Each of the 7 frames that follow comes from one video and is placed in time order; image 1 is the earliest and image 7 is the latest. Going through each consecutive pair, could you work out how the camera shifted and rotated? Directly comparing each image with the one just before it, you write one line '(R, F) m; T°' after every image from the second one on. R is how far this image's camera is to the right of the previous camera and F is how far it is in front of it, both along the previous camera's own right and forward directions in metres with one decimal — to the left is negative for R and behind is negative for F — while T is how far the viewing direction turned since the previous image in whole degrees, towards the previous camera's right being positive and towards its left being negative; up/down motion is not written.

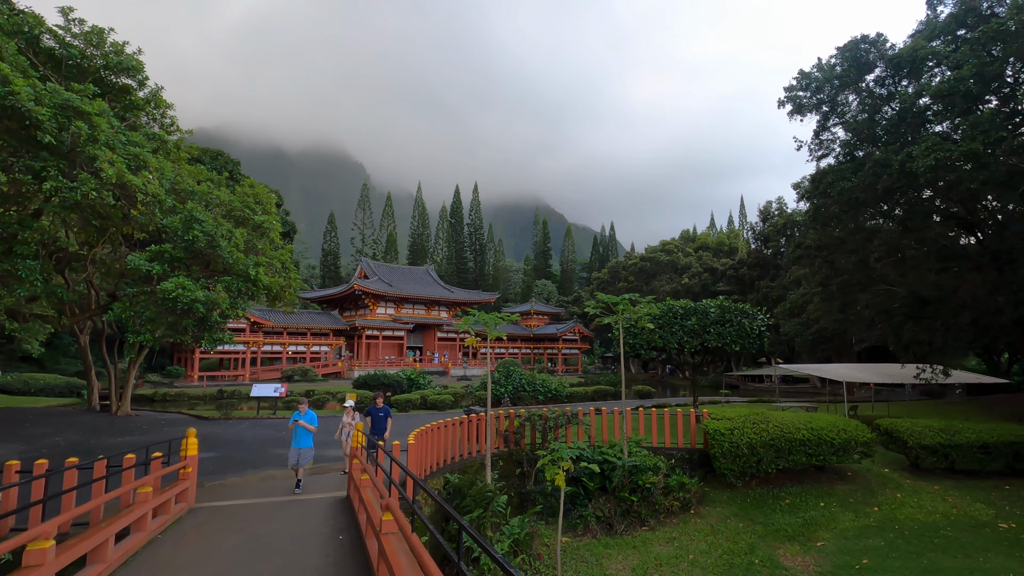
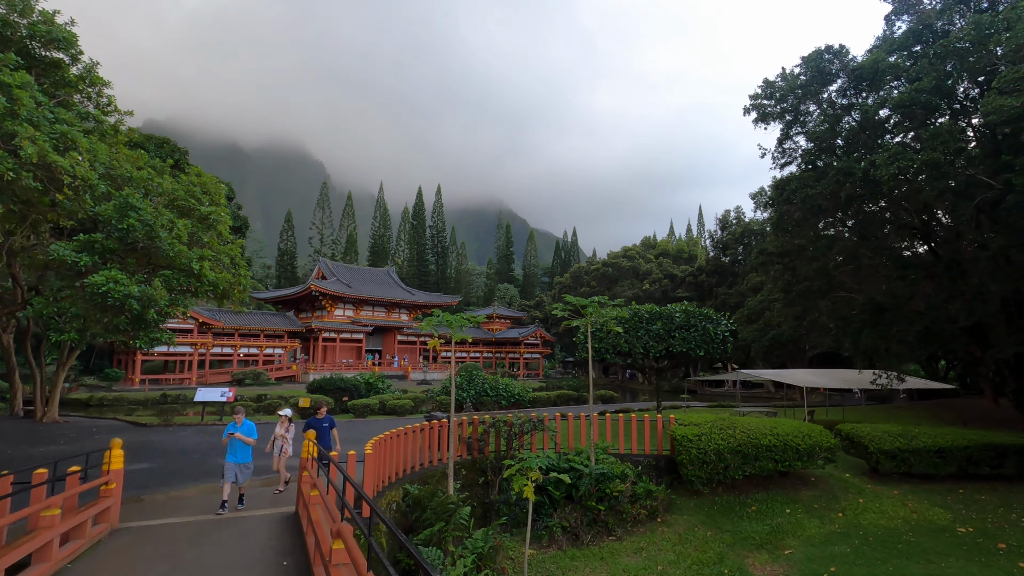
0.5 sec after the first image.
(-0.1, +0.4) m; +4°
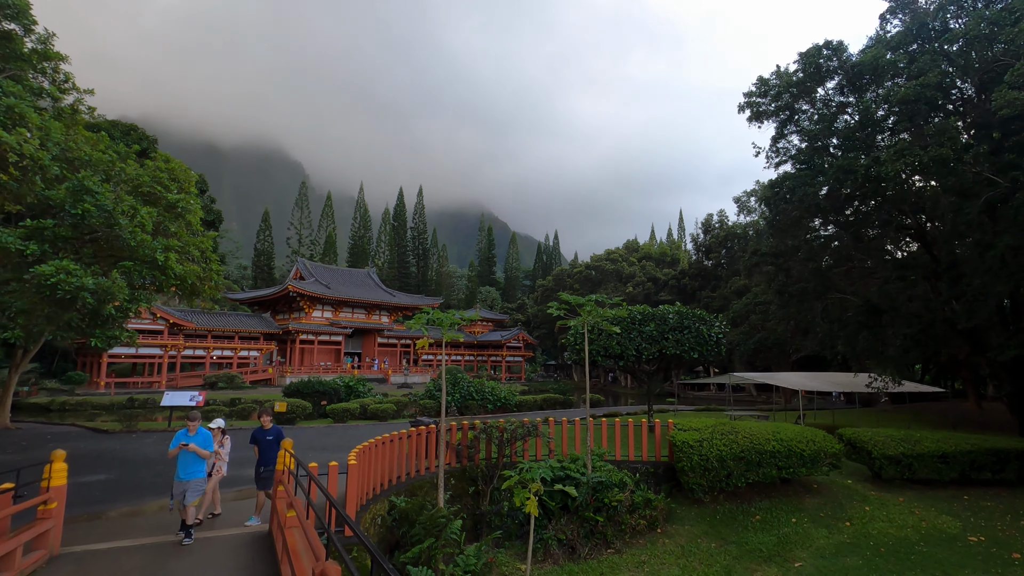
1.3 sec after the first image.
(-0.2, +0.5) m; +2°
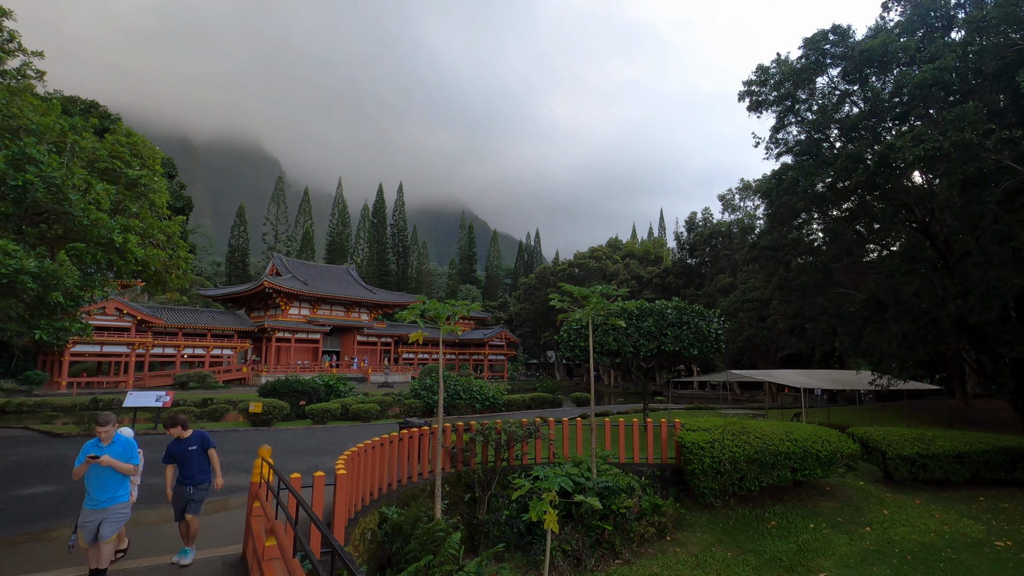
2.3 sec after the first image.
(-0.3, +0.7) m; +2°
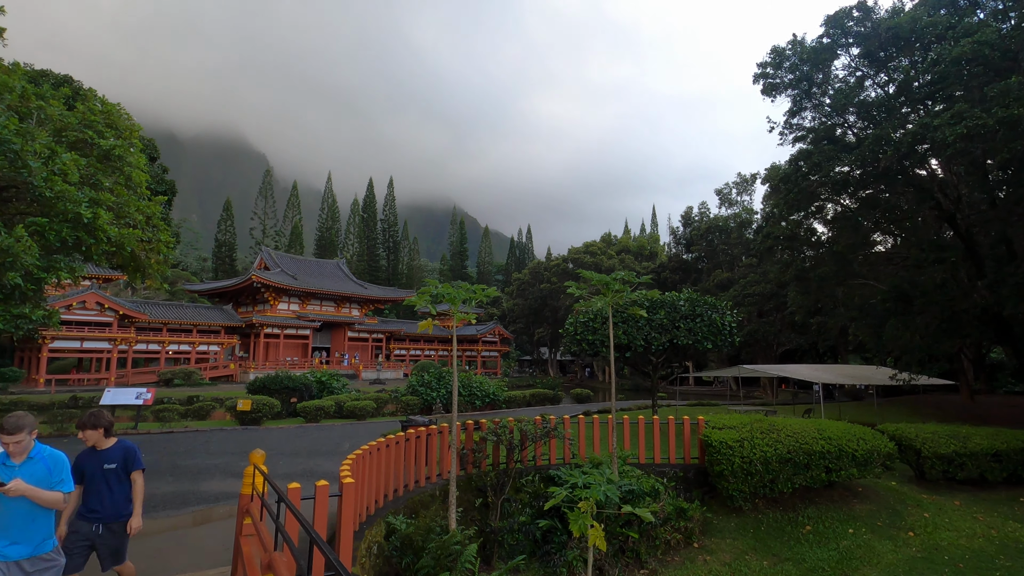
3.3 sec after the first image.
(-0.4, +0.7) m; +1°
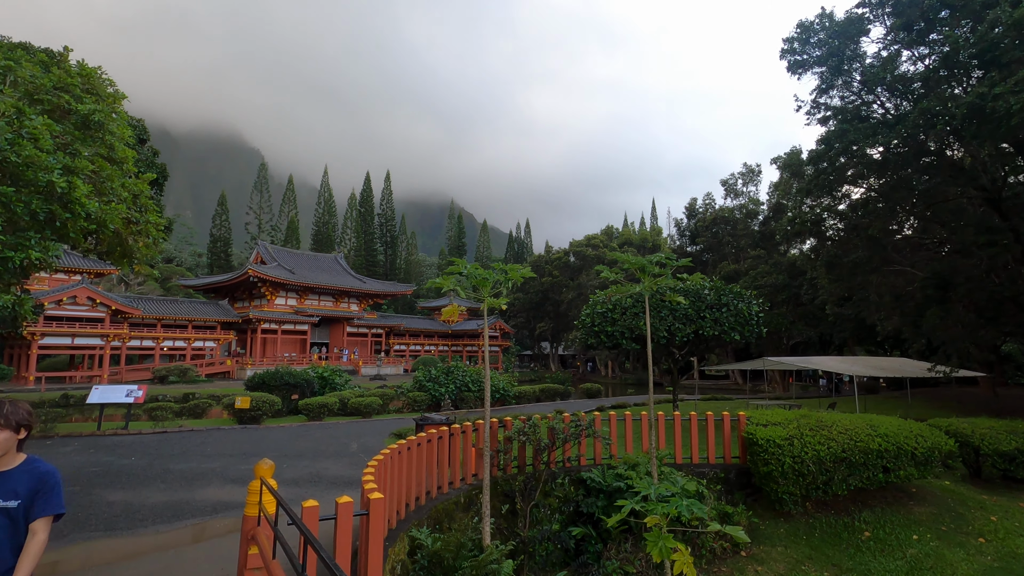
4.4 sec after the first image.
(-0.4, +0.7) m; 0°
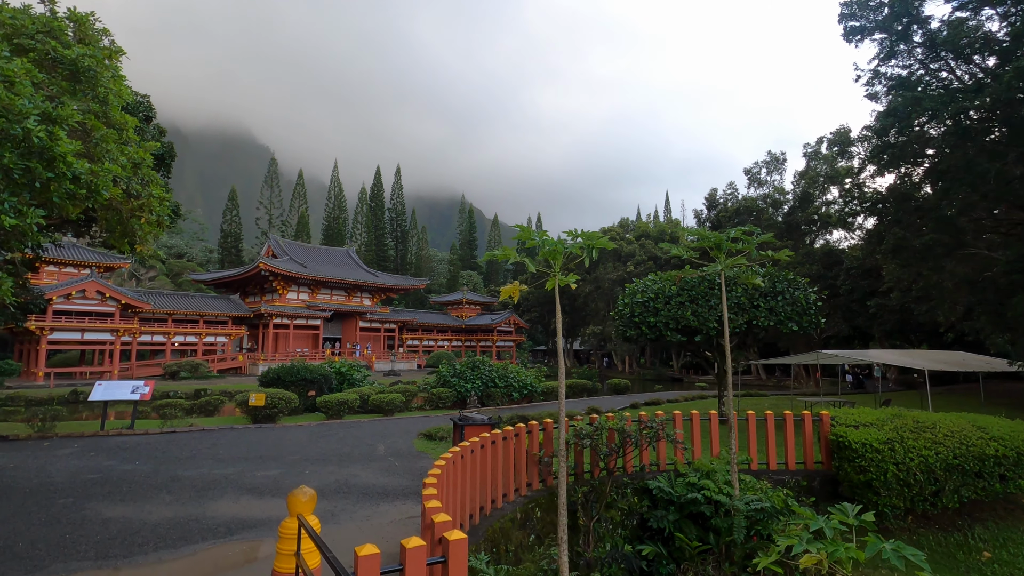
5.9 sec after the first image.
(-0.6, +0.9) m; -1°
